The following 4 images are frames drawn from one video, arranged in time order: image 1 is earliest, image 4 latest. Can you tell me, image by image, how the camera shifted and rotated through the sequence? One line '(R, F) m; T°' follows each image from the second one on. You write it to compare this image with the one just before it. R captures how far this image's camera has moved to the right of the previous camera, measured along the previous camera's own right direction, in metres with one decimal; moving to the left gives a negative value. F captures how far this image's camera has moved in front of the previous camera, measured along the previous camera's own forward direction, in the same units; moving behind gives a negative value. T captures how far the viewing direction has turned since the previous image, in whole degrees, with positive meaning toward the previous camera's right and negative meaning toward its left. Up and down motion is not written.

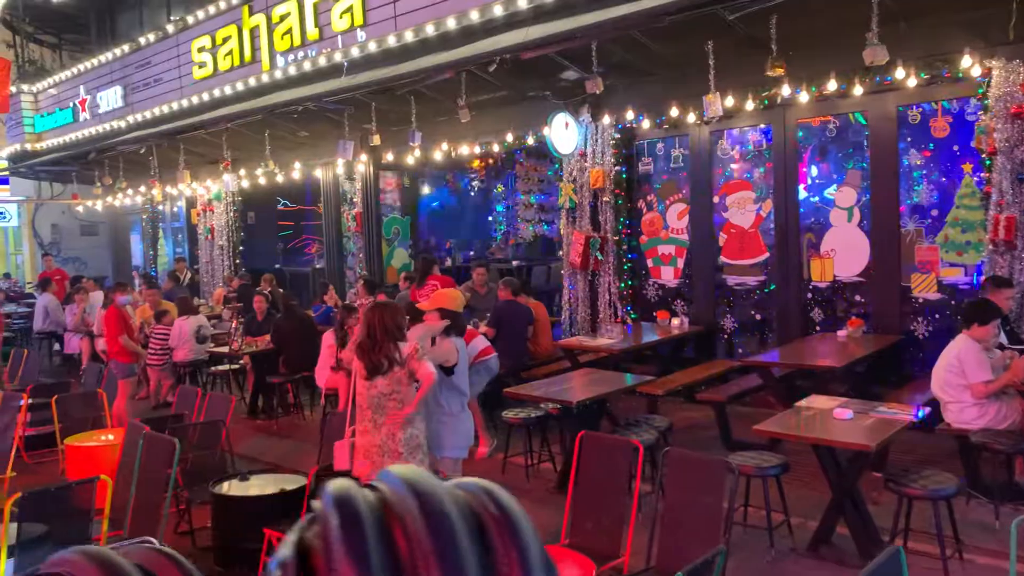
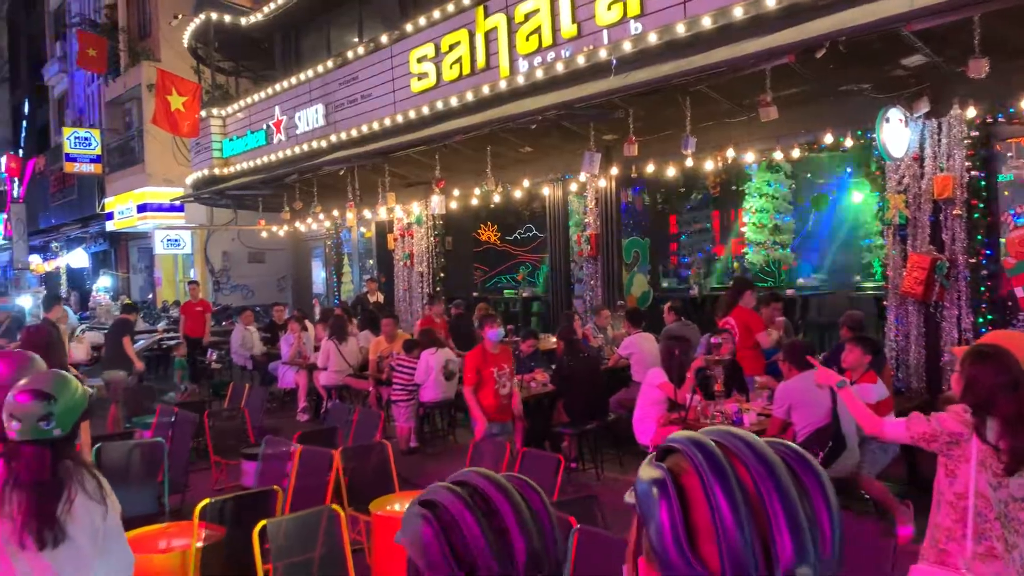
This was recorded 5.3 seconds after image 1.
(-2.0, +1.3) m; -7°
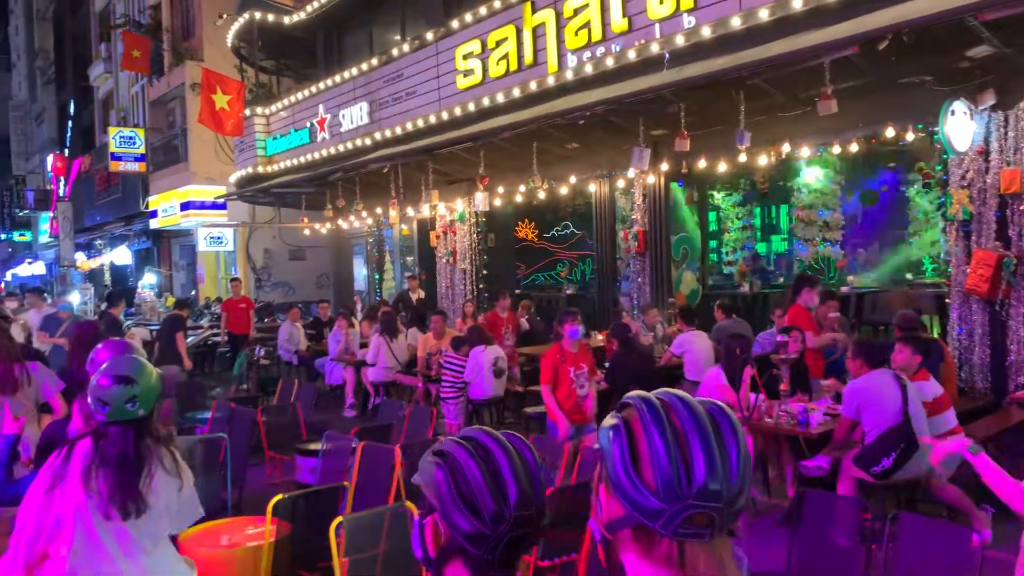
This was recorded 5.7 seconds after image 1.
(-0.2, 0.0) m; -2°
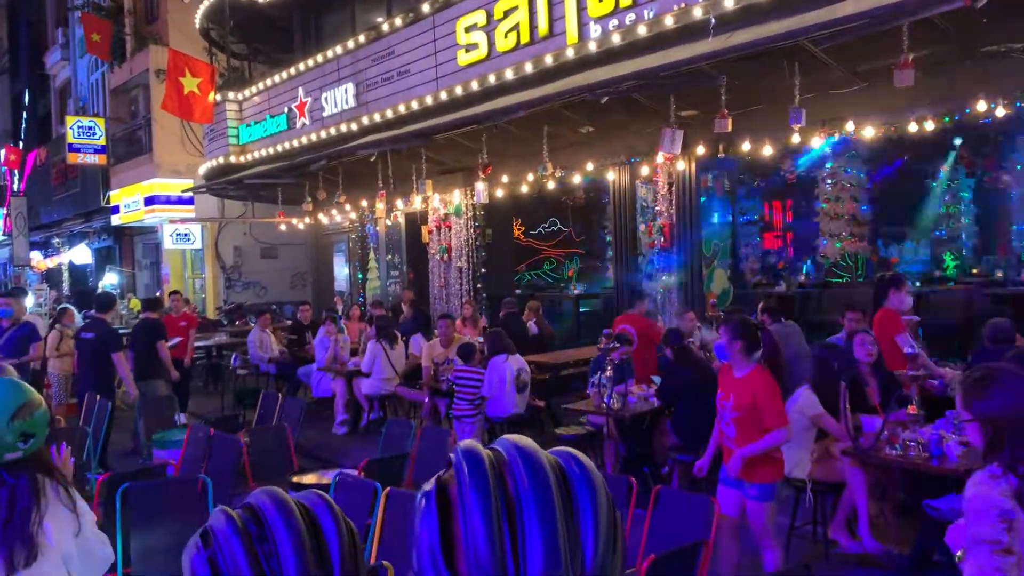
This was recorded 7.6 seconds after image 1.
(-0.5, +1.2) m; +2°
